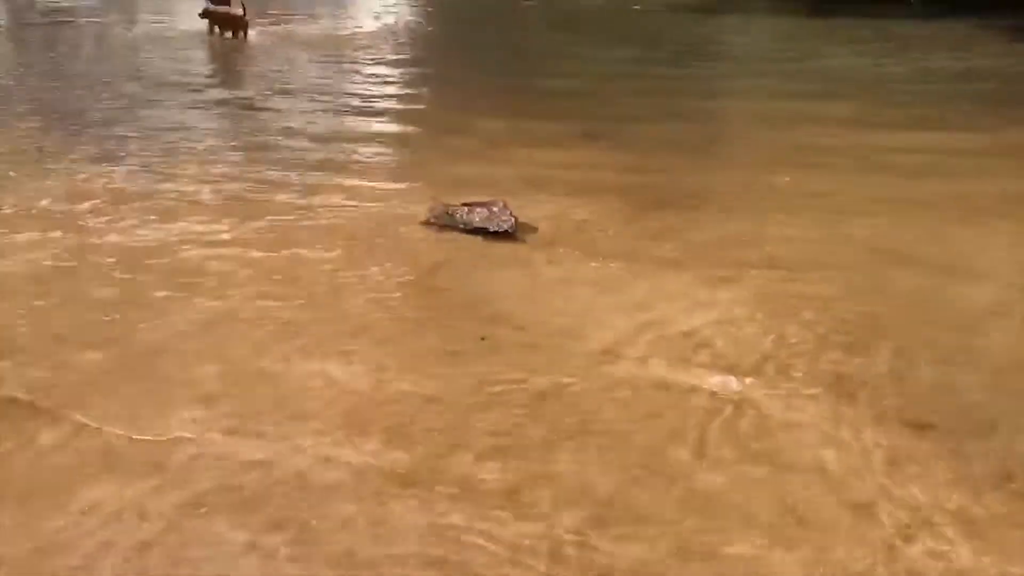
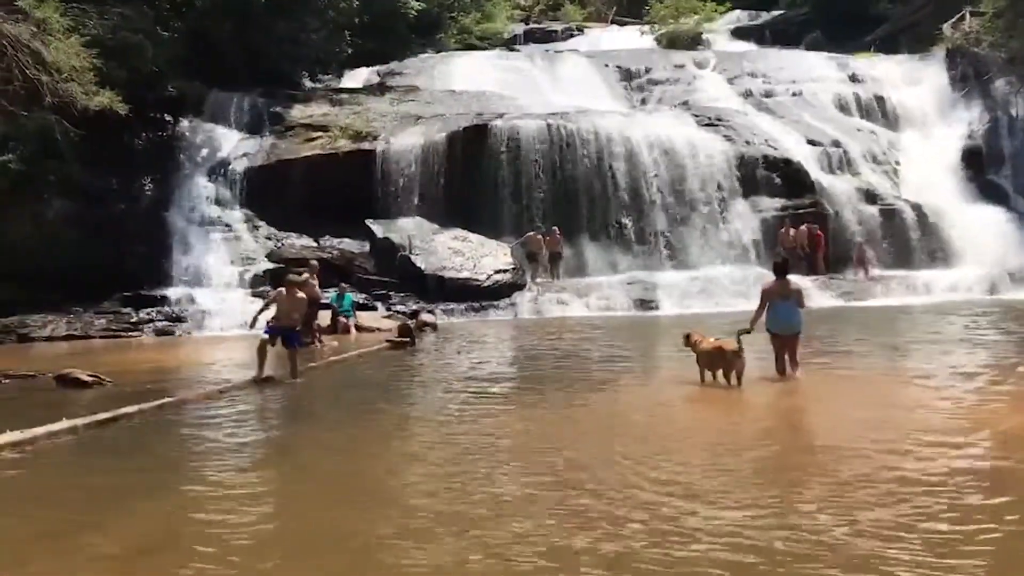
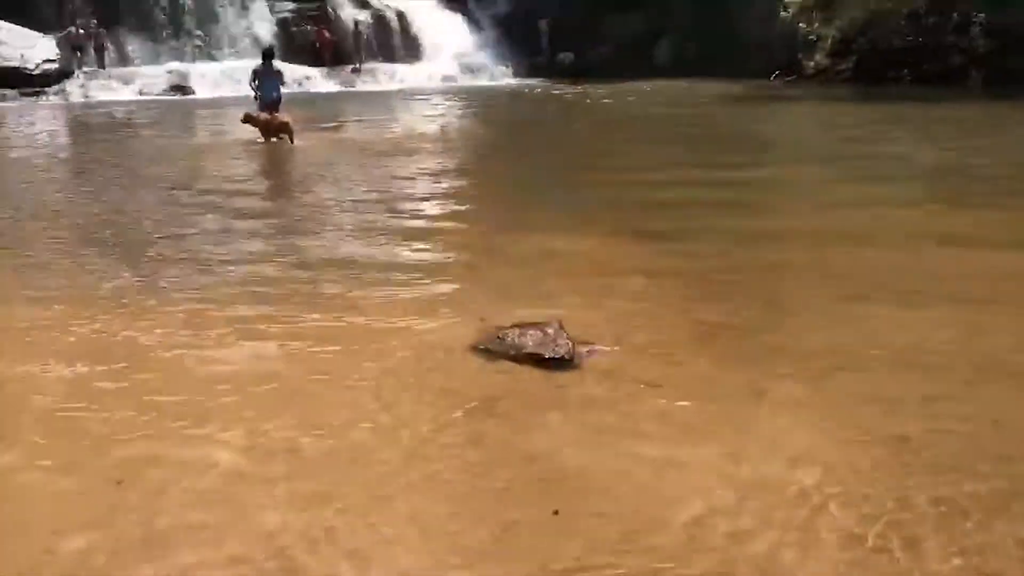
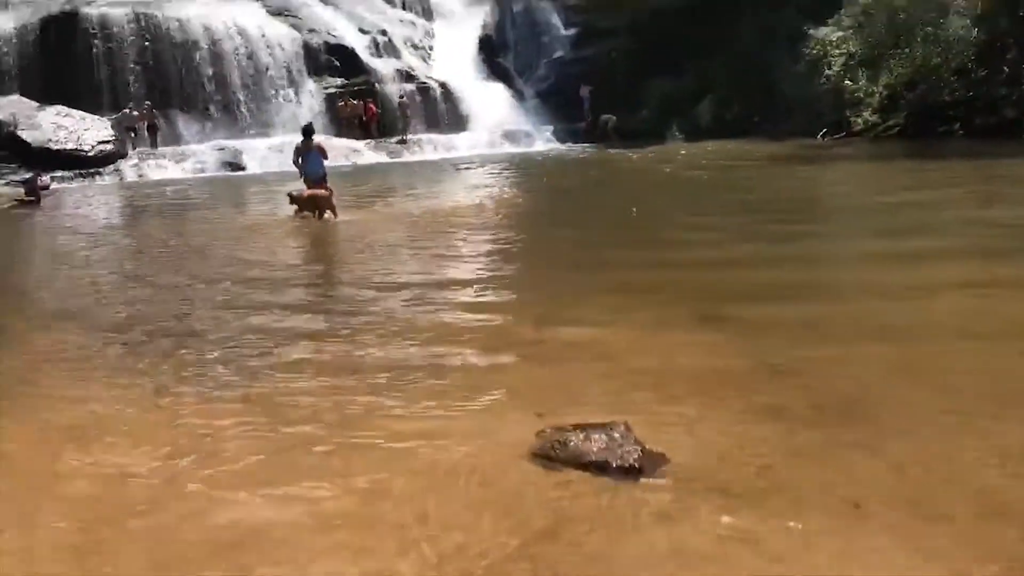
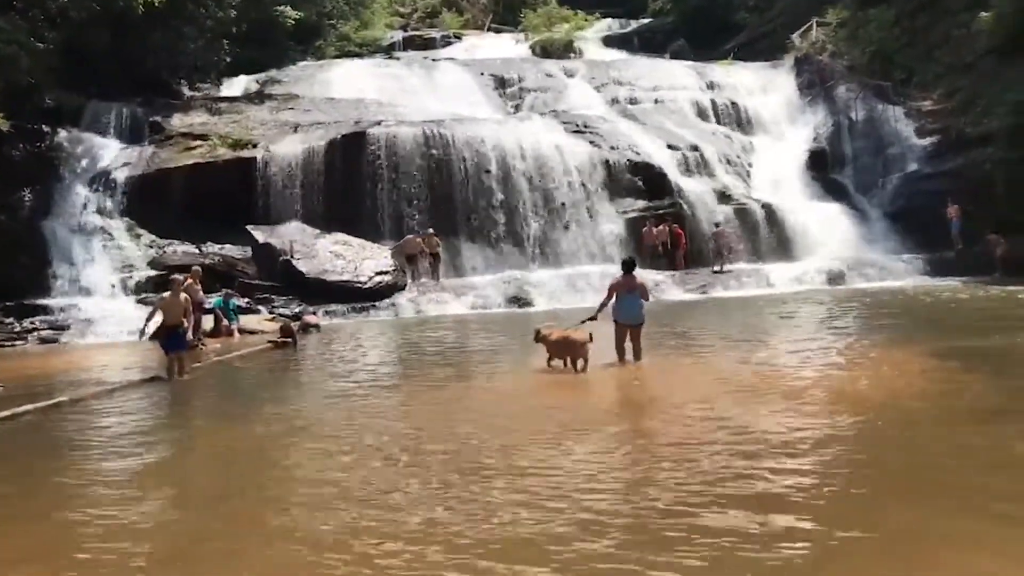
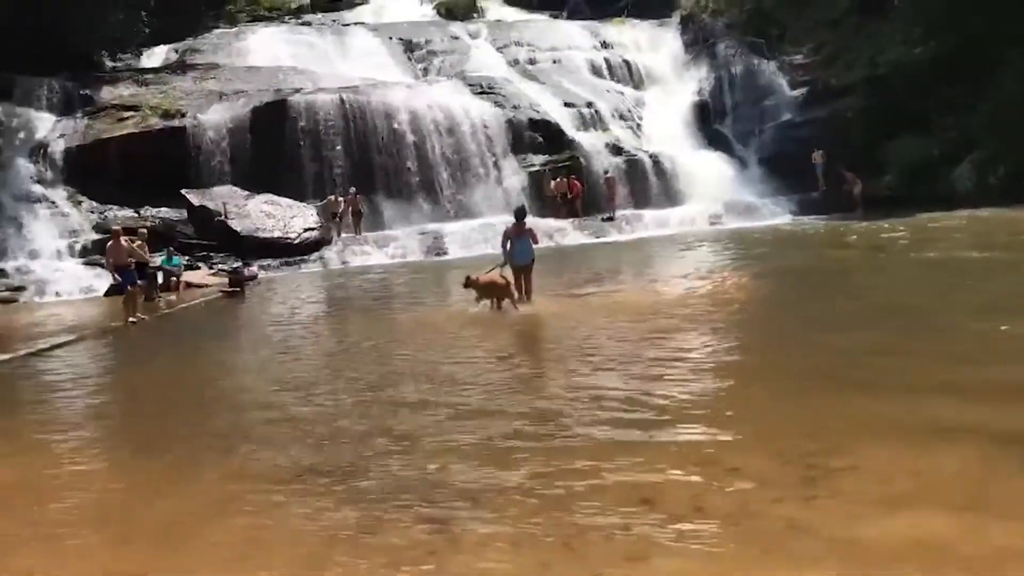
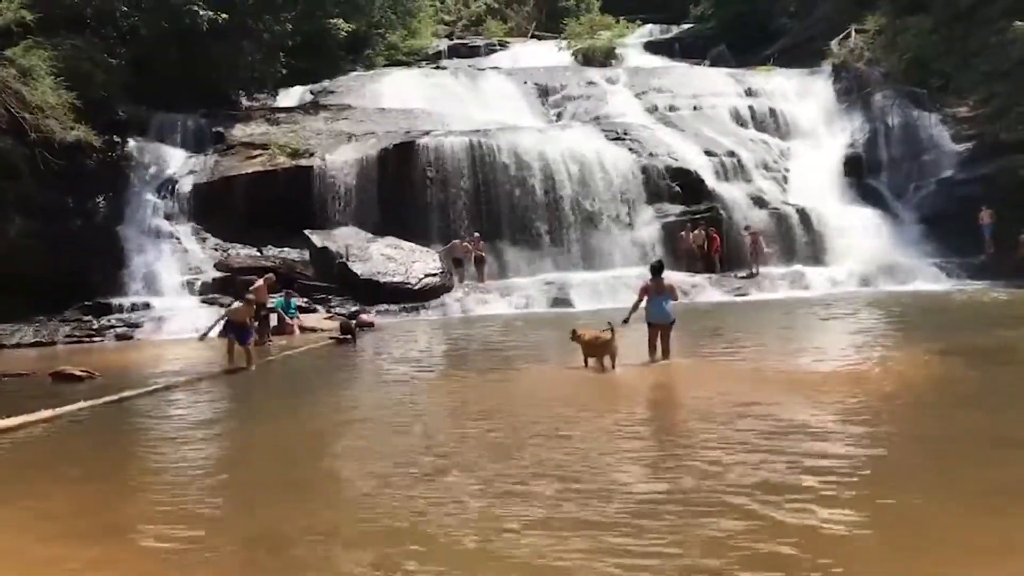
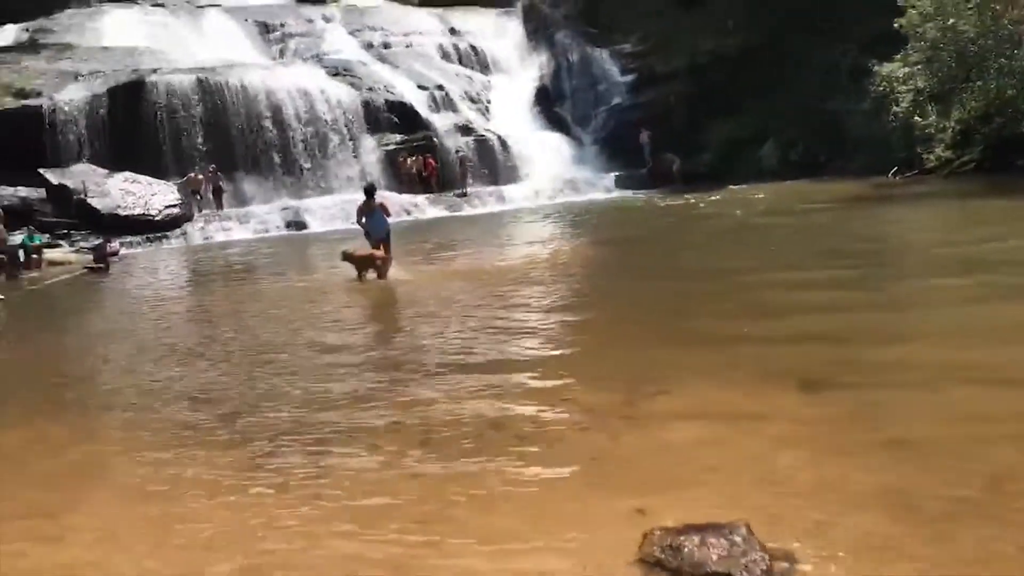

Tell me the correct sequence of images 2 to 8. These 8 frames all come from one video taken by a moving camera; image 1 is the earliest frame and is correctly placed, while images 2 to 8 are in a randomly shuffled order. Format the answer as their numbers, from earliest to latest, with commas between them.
3, 4, 8, 6, 7, 5, 2
